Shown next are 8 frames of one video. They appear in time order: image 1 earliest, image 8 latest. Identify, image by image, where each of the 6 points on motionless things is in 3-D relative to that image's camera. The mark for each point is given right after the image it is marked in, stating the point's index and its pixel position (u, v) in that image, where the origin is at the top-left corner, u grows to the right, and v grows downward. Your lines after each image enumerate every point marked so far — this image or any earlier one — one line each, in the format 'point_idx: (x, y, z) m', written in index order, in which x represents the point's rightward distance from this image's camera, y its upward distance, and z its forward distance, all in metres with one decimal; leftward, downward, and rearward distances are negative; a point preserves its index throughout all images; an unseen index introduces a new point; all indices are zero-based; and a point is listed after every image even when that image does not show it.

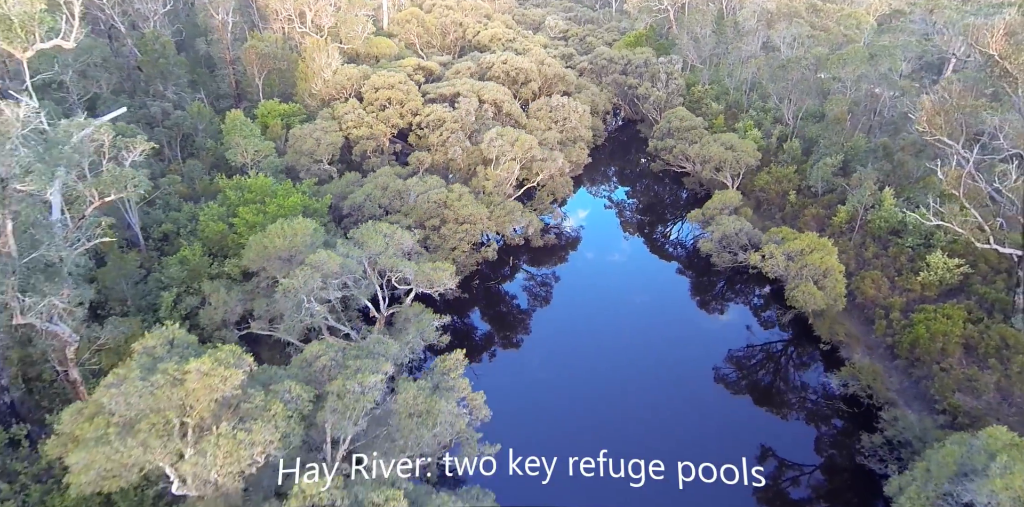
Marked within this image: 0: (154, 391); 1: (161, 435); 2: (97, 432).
0: (-8.2, -2.7, +17.0) m
1: (-7.9, -3.6, +16.4) m
2: (-9.3, -3.5, +16.4) m
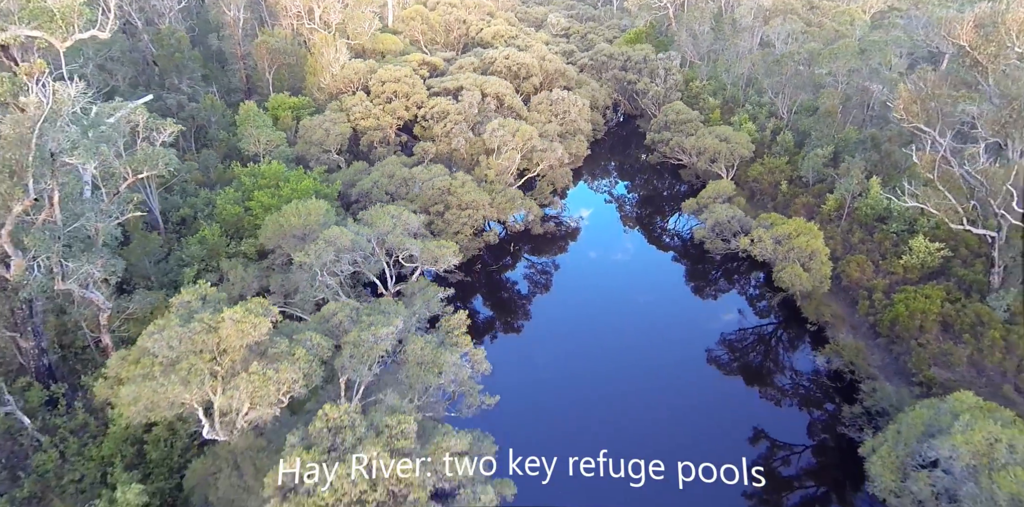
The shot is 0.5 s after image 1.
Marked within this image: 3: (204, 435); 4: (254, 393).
0: (-8.2, -1.8, +18.9) m
1: (-7.9, -2.7, +18.3) m
2: (-9.4, -2.6, +18.4) m
3: (-8.4, -5.0, +19.2) m
4: (-6.5, -3.0, +18.1) m
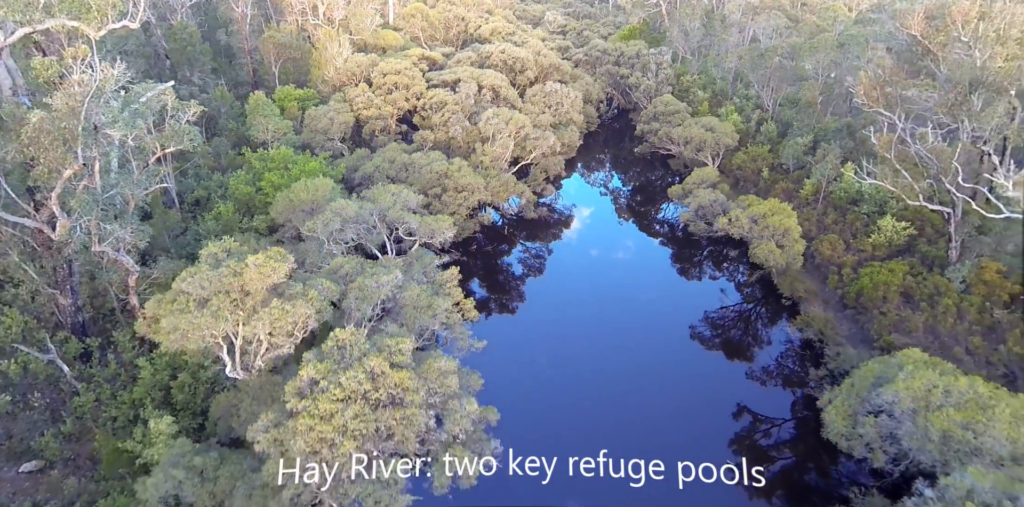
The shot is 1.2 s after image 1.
0: (-8.7, -0.6, +21.6) m
1: (-8.4, -1.5, +21.1) m
2: (-9.8, -1.4, +21.1) m
3: (-8.8, -3.8, +22.0) m
4: (-7.0, -1.7, +20.8) m
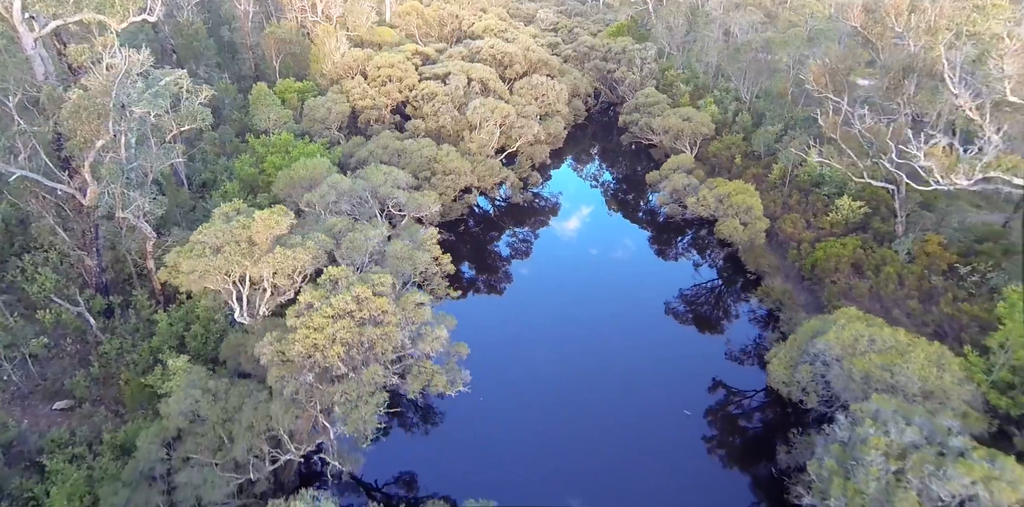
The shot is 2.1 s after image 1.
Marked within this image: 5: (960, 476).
0: (-9.7, +0.9, +25.0) m
1: (-9.4, -0.1, +24.4) m
2: (-10.9, 0.0, +24.5) m
3: (-9.8, -2.4, +25.3) m
4: (-8.0, -0.3, +24.2) m
5: (+11.9, -5.9, +19.0) m
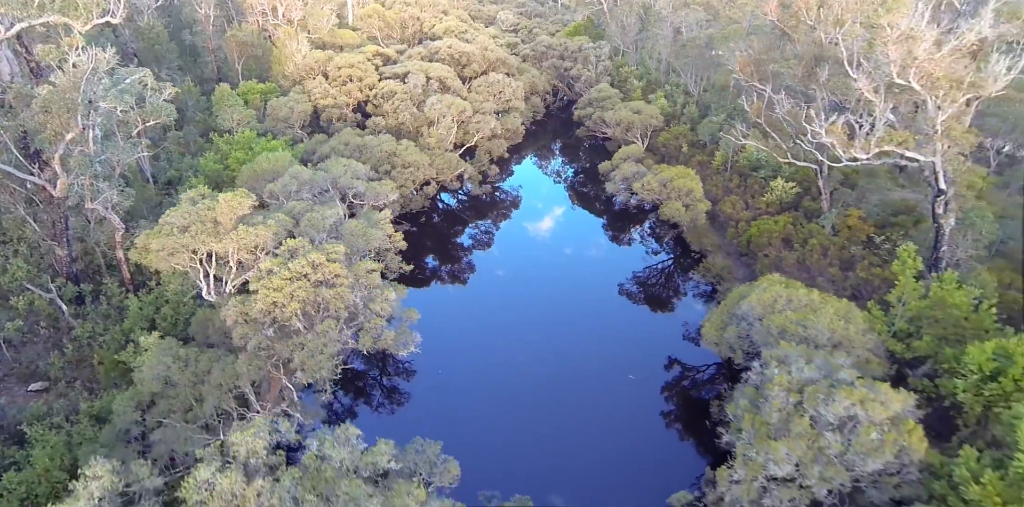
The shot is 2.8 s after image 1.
0: (-11.9, +1.5, +27.2) m
1: (-11.5, +0.6, +26.7) m
2: (-13.0, +0.7, +26.6) m
3: (-11.9, -1.7, +27.5) m
4: (-10.1, +0.4, +26.5) m
5: (+10.1, -4.6, +21.9) m
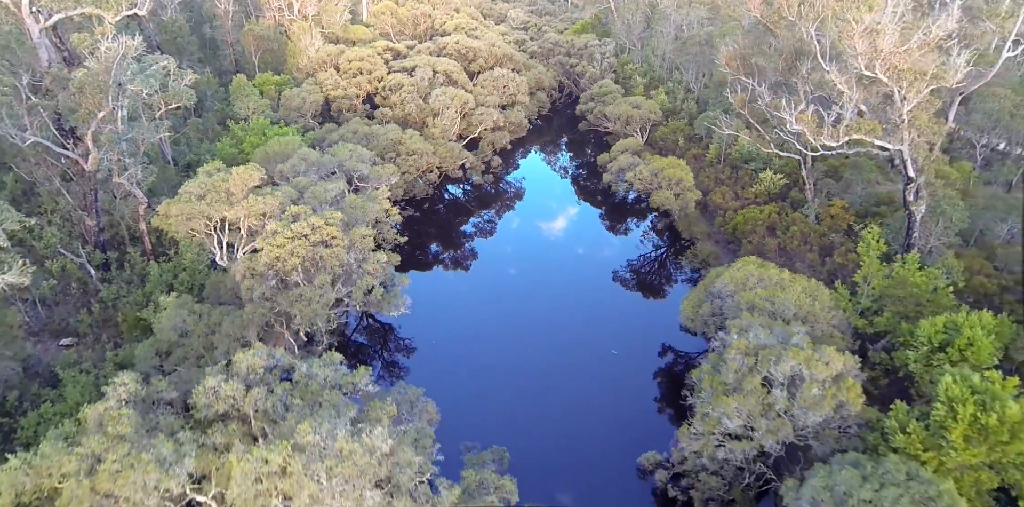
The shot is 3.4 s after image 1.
0: (-12.4, +2.8, +29.9) m
1: (-12.1, +1.9, +29.3) m
2: (-13.6, +2.0, +29.3) m
3: (-12.5, -0.4, +30.2) m
4: (-10.7, +1.7, +29.1) m
5: (+9.3, -3.6, +24.2) m
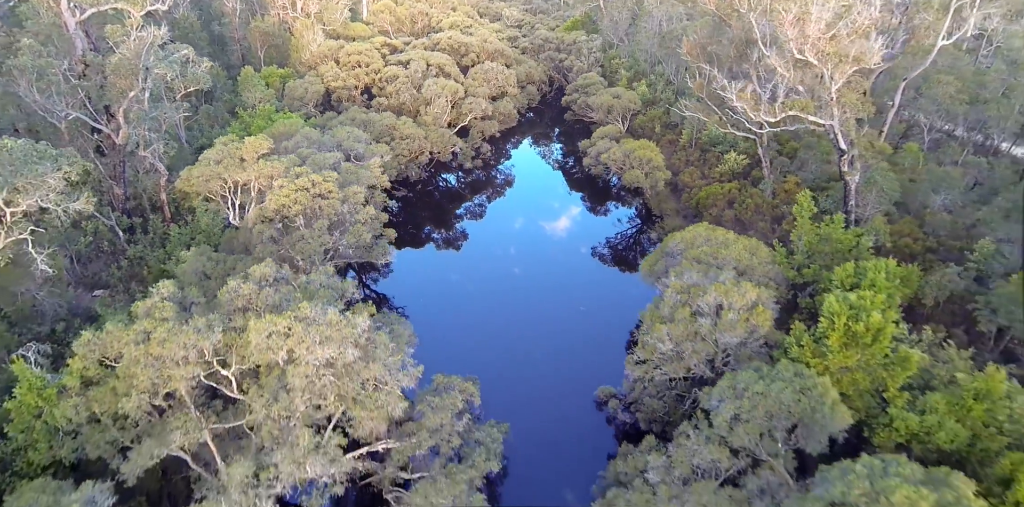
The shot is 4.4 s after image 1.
0: (-13.8, +4.8, +34.6) m
1: (-13.5, +3.8, +34.1) m
2: (-14.9, +3.9, +34.1) m
3: (-13.8, +1.6, +35.0) m
4: (-12.0, +3.6, +33.9) m
5: (+8.0, -1.6, +28.8) m
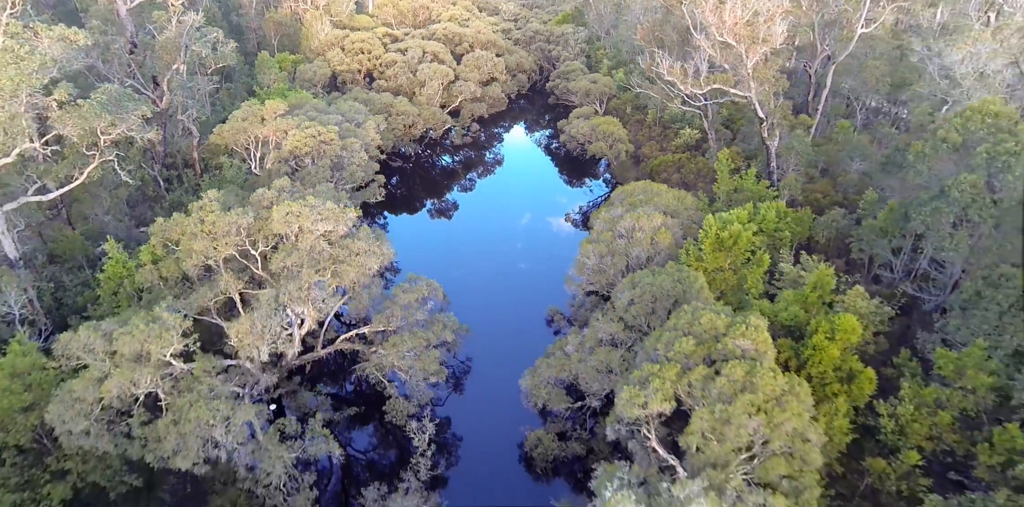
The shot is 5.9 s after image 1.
0: (-15.7, +8.3, +42.9) m
1: (-15.4, +7.3, +42.4) m
2: (-16.8, +7.4, +42.4) m
3: (-15.8, +5.1, +43.2) m
4: (-14.0, +7.1, +42.1) m
5: (+5.9, +1.8, +36.9) m
